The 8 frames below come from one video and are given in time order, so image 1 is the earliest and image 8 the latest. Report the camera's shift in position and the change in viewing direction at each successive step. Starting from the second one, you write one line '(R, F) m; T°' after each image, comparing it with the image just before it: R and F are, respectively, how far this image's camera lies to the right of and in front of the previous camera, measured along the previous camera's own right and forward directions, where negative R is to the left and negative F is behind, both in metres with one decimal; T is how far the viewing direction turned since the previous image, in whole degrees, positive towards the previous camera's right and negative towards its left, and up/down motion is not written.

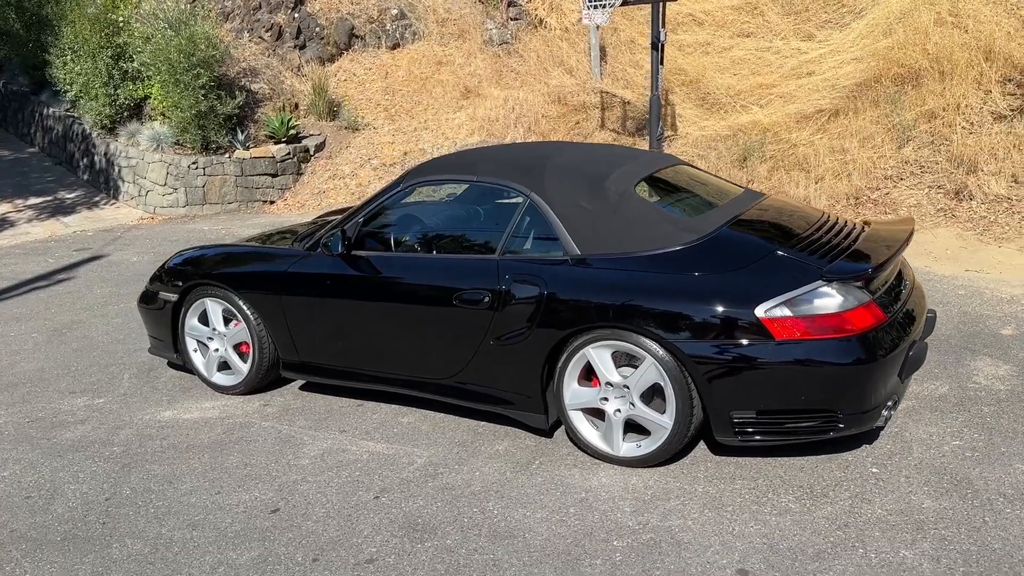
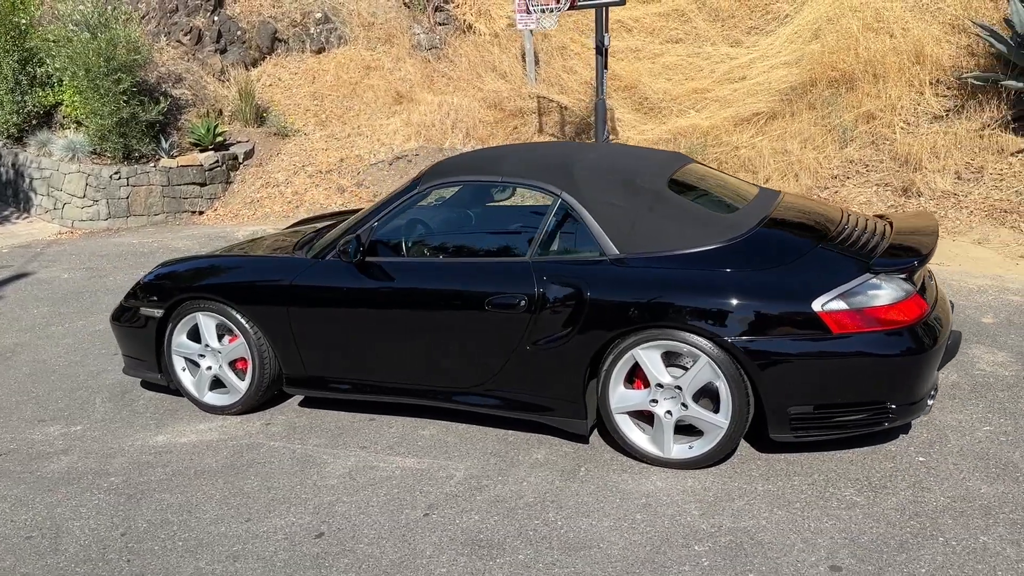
(-0.6, +0.2) m; +7°
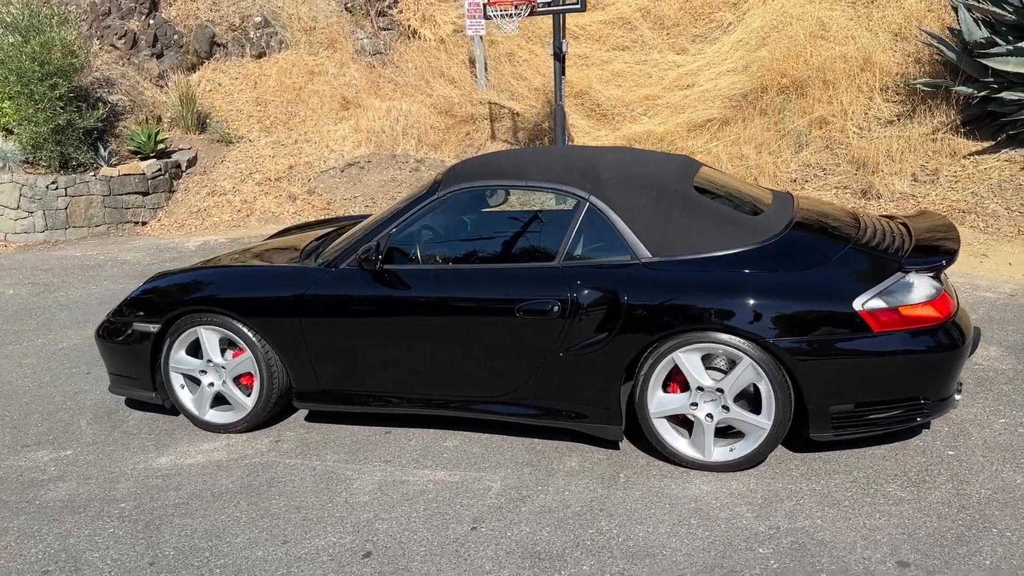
(-0.5, +0.1) m; +5°
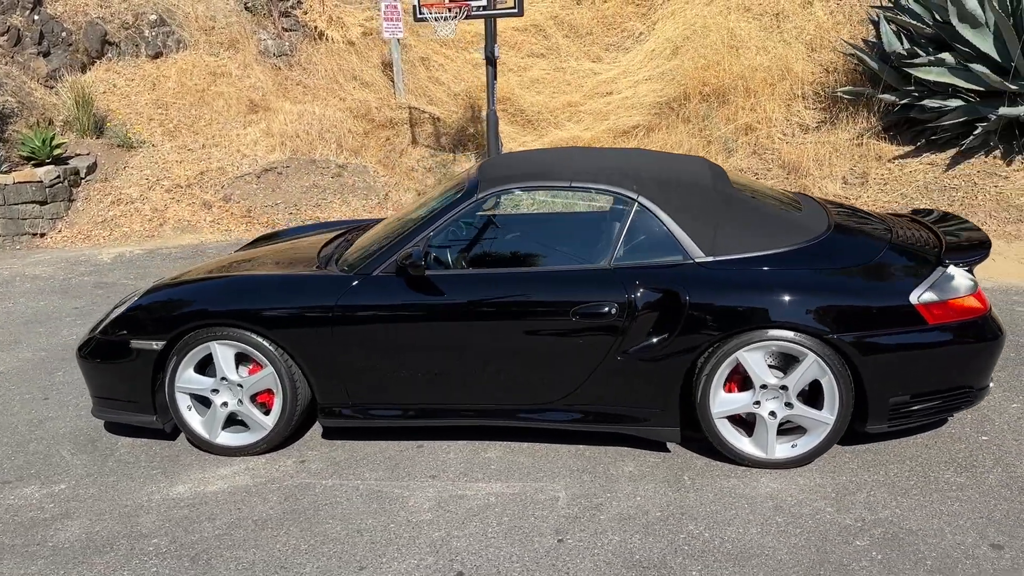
(-0.8, +0.2) m; +9°
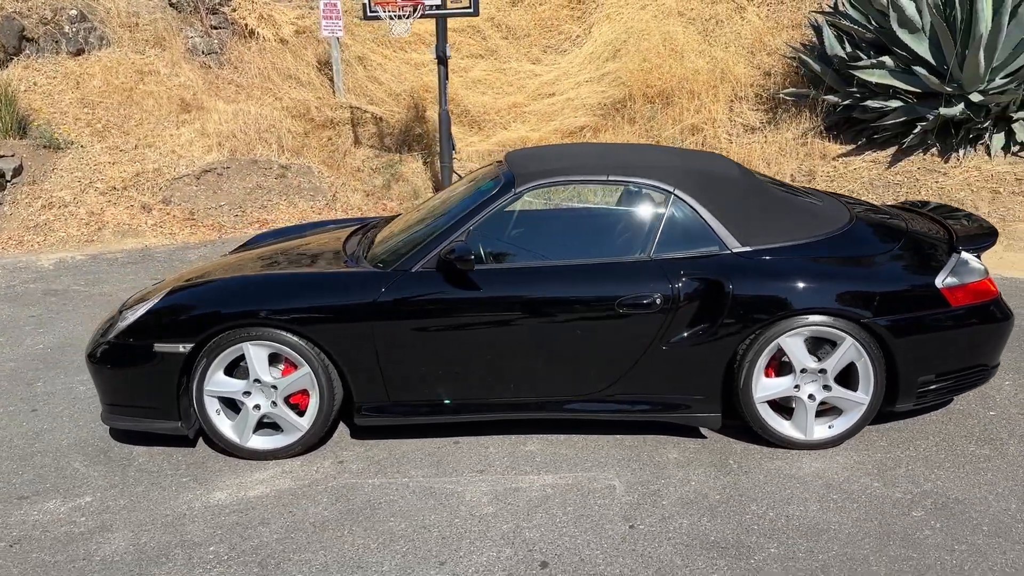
(-0.6, 0.0) m; +7°
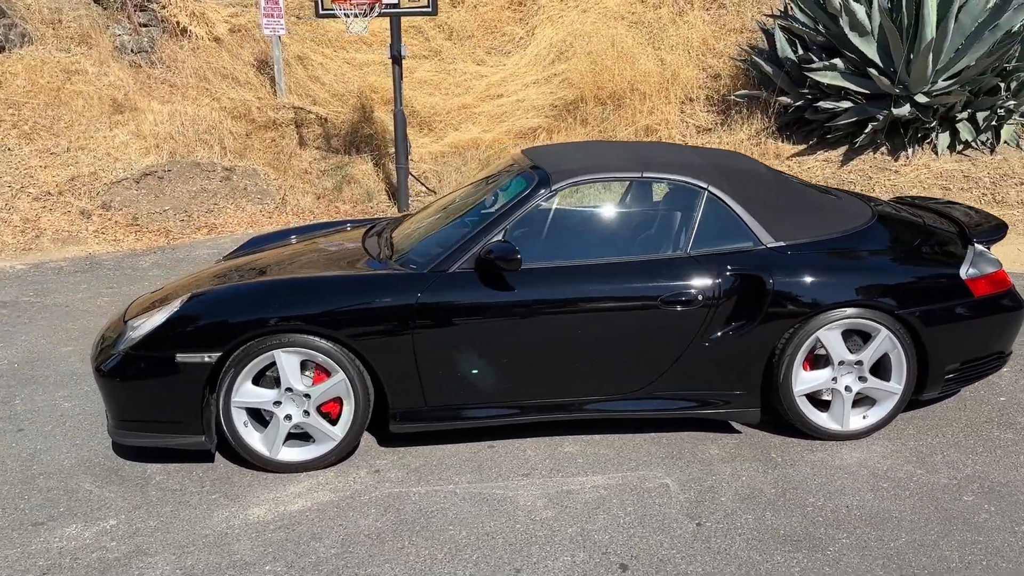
(-0.5, +0.1) m; +6°
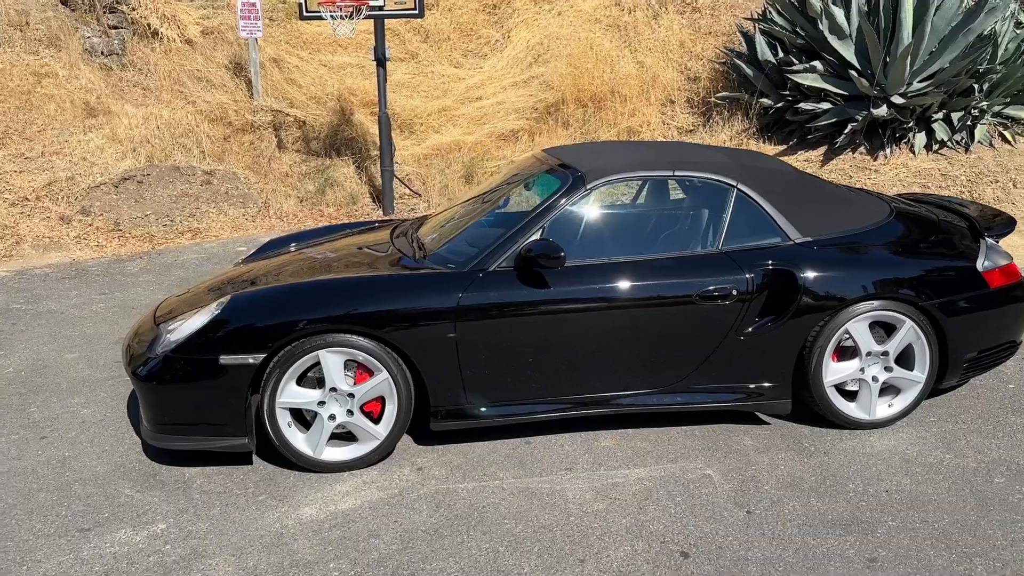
(-0.4, 0.0) m; +3°
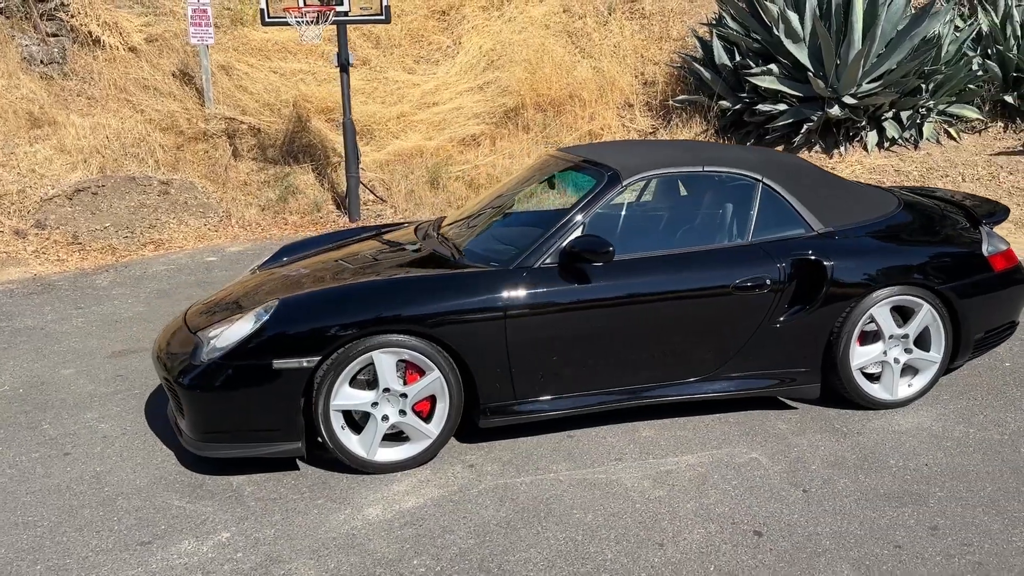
(-0.5, 0.0) m; +5°
